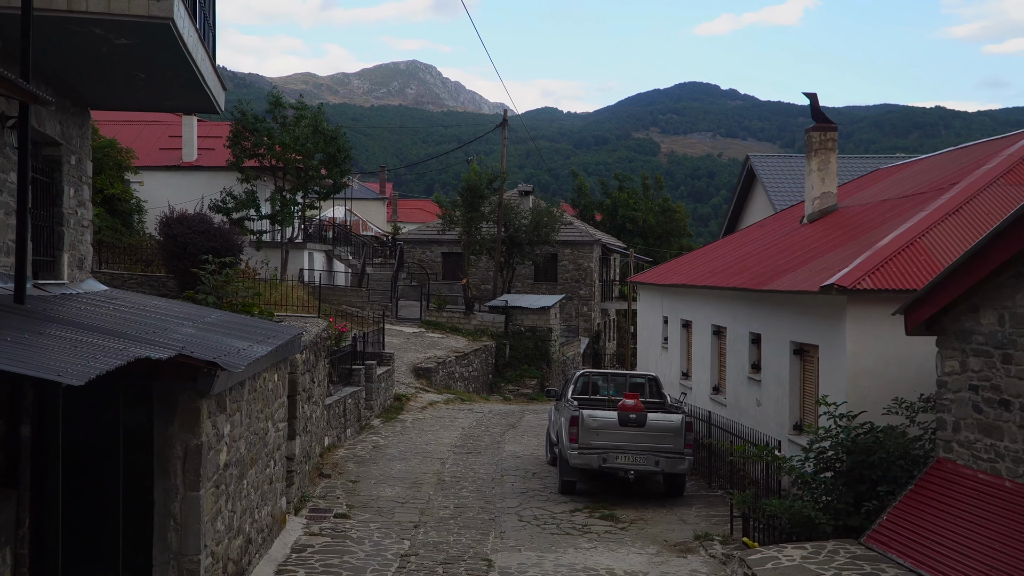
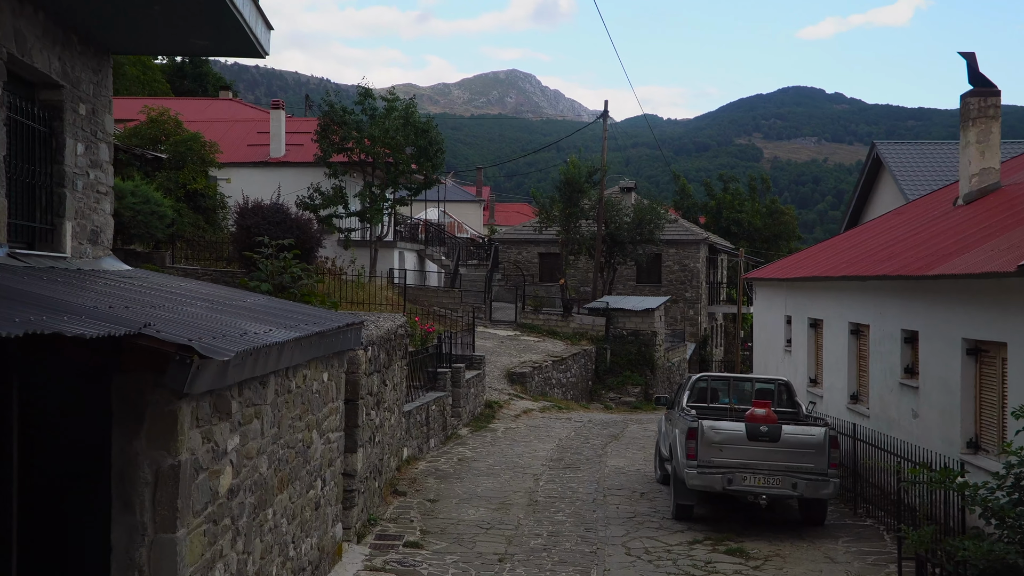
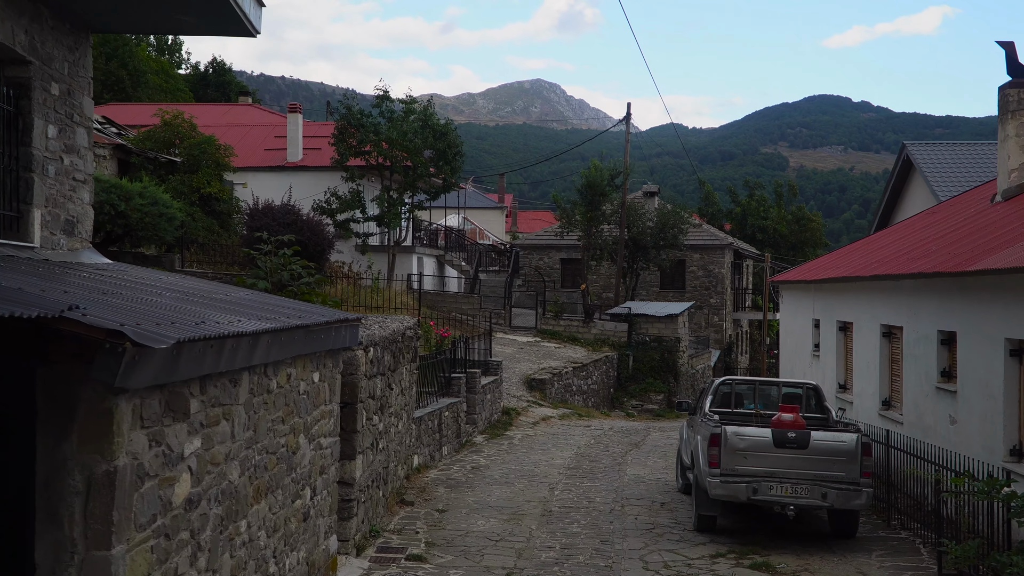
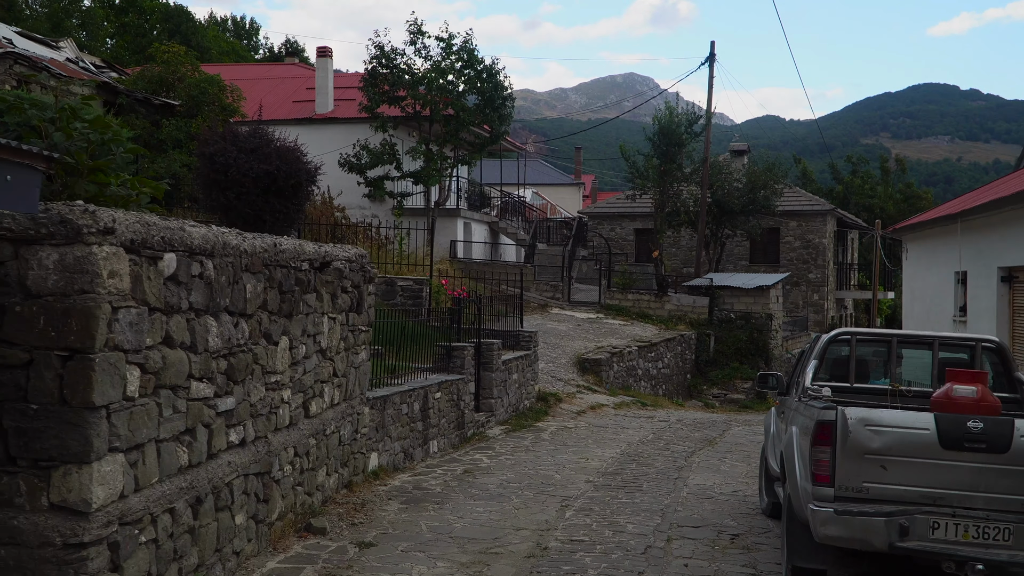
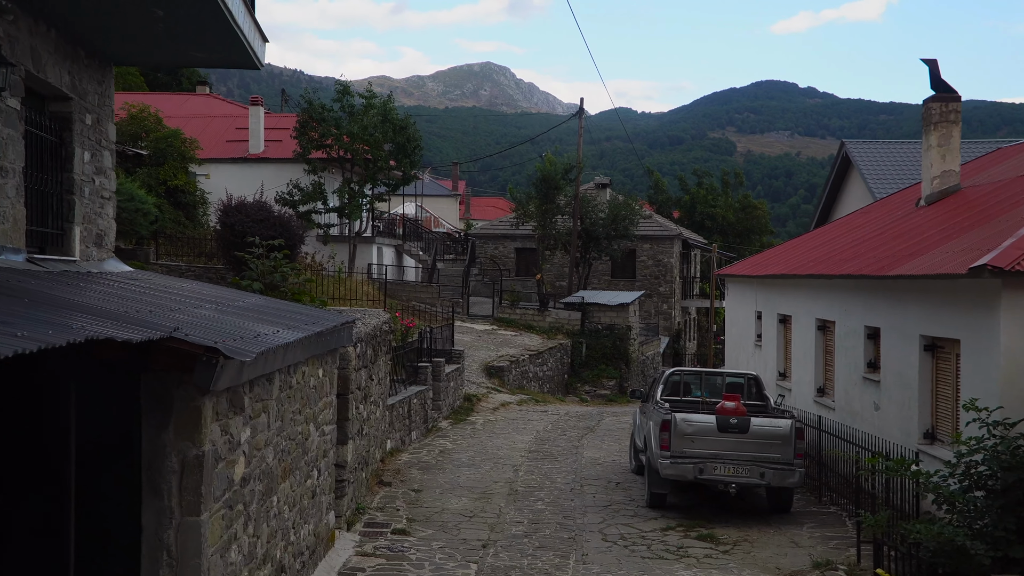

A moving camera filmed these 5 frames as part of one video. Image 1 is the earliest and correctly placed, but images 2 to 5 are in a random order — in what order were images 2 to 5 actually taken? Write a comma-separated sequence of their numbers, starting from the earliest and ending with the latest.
5, 2, 3, 4
